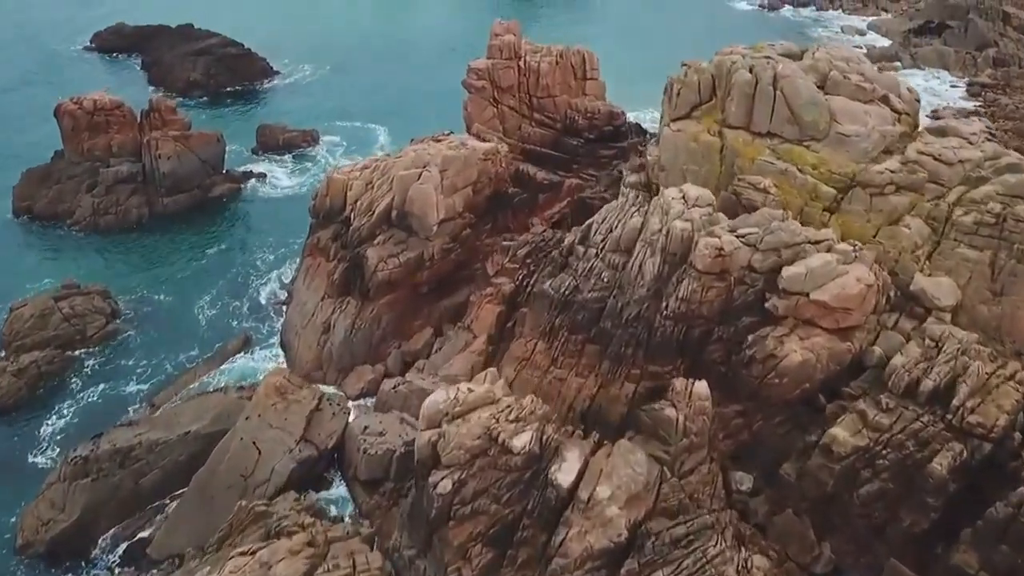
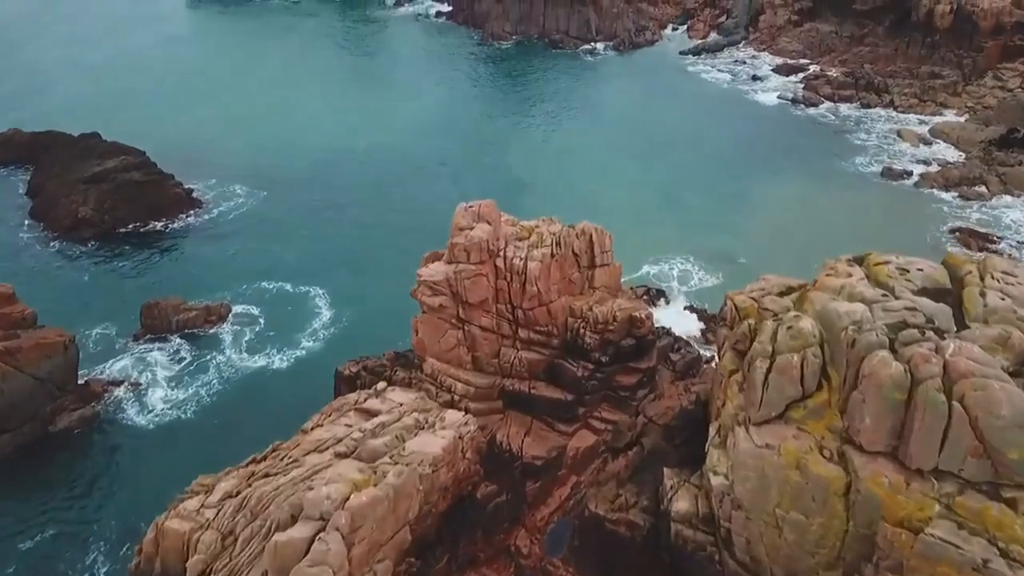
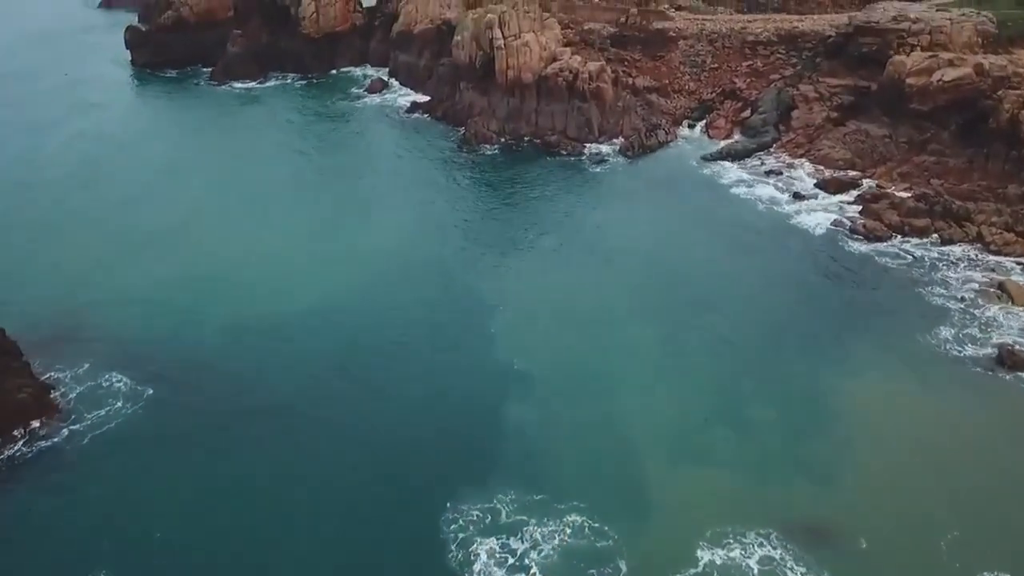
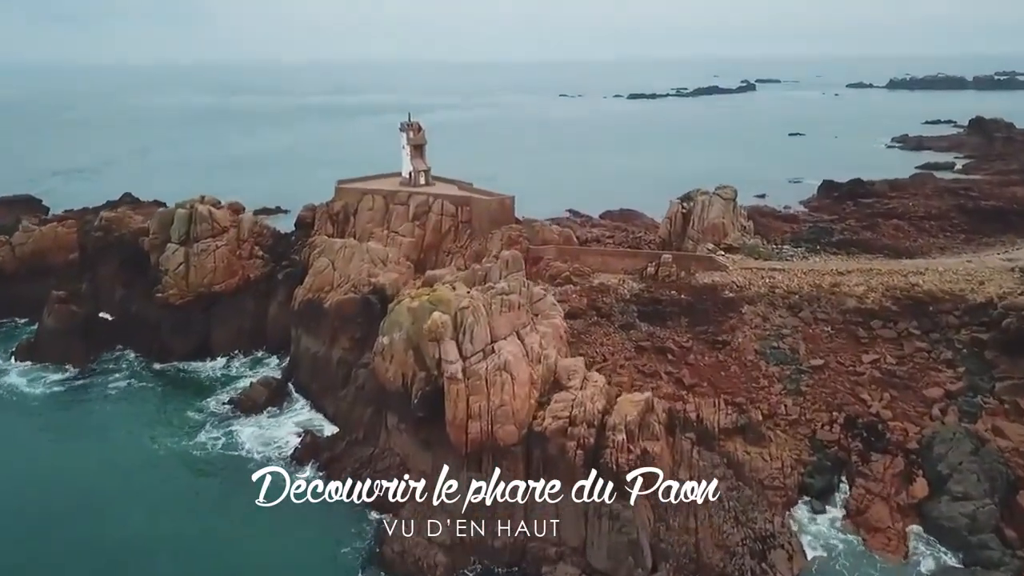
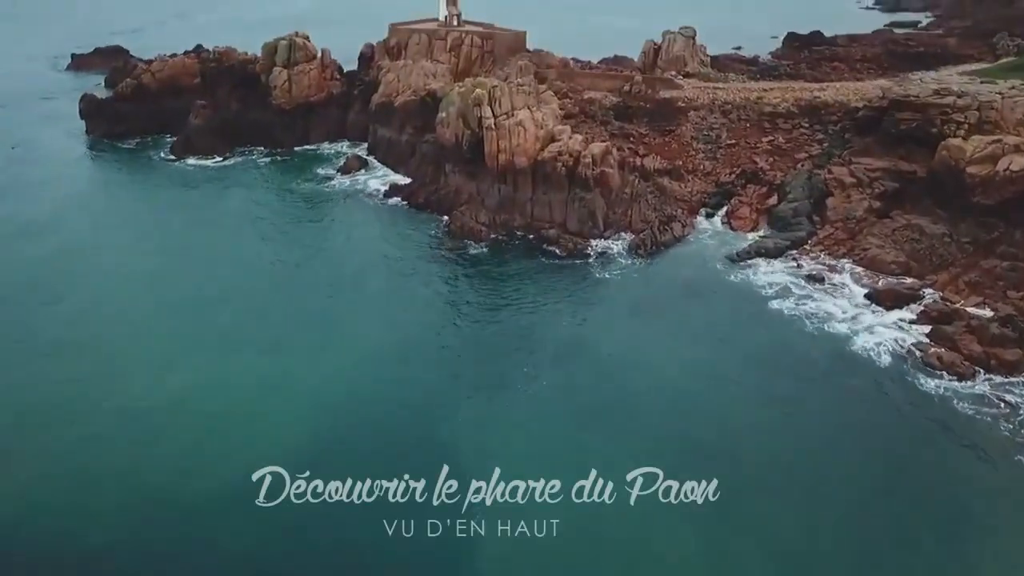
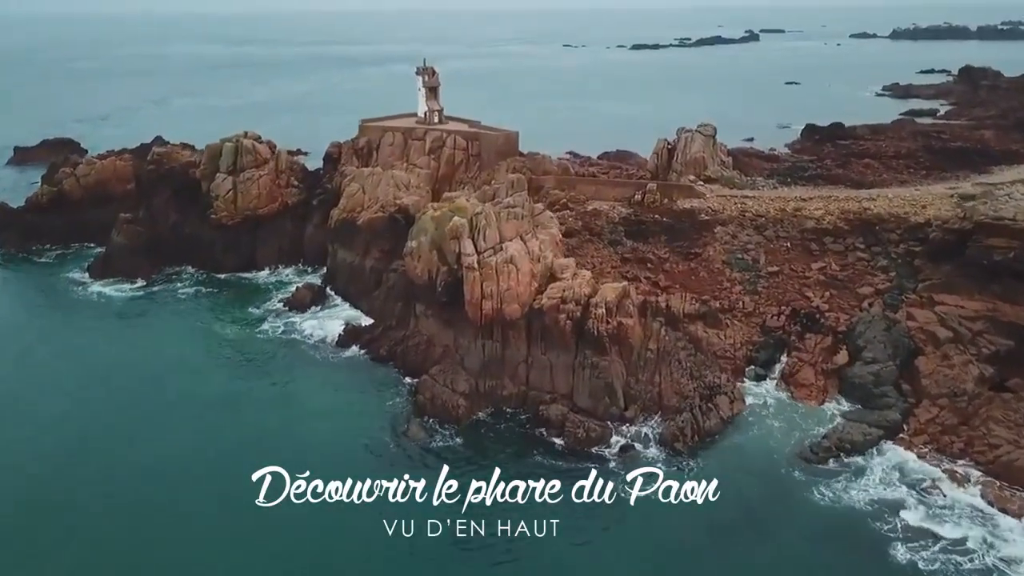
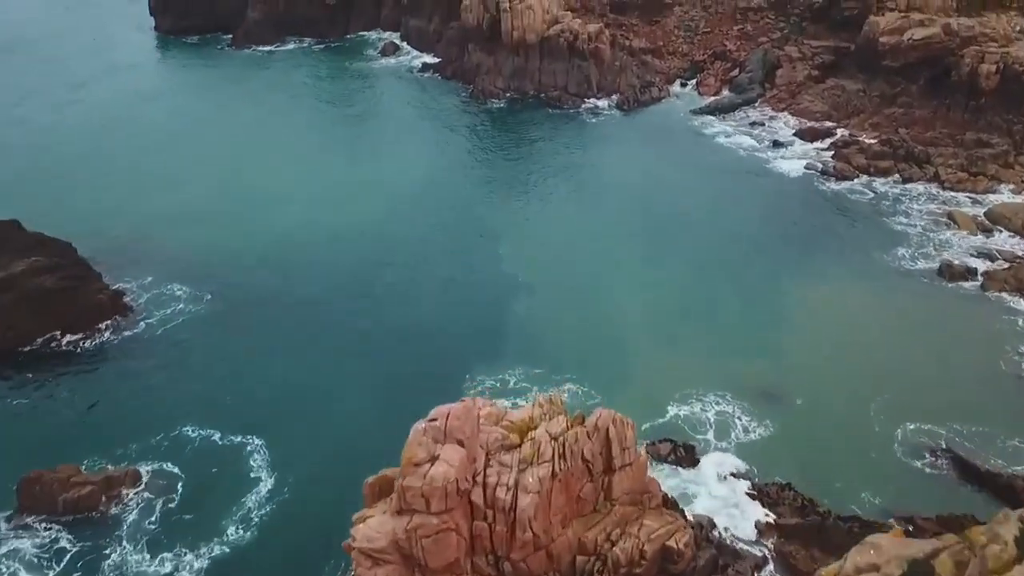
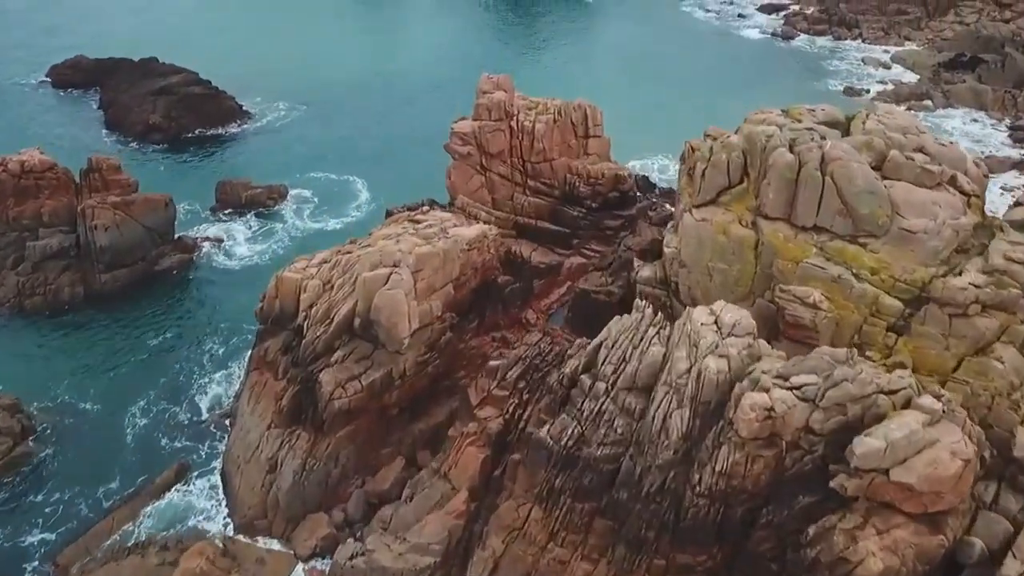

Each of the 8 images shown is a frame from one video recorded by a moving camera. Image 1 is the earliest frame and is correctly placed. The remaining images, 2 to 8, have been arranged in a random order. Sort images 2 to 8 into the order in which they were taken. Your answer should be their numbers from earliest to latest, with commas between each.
8, 2, 7, 3, 5, 6, 4
